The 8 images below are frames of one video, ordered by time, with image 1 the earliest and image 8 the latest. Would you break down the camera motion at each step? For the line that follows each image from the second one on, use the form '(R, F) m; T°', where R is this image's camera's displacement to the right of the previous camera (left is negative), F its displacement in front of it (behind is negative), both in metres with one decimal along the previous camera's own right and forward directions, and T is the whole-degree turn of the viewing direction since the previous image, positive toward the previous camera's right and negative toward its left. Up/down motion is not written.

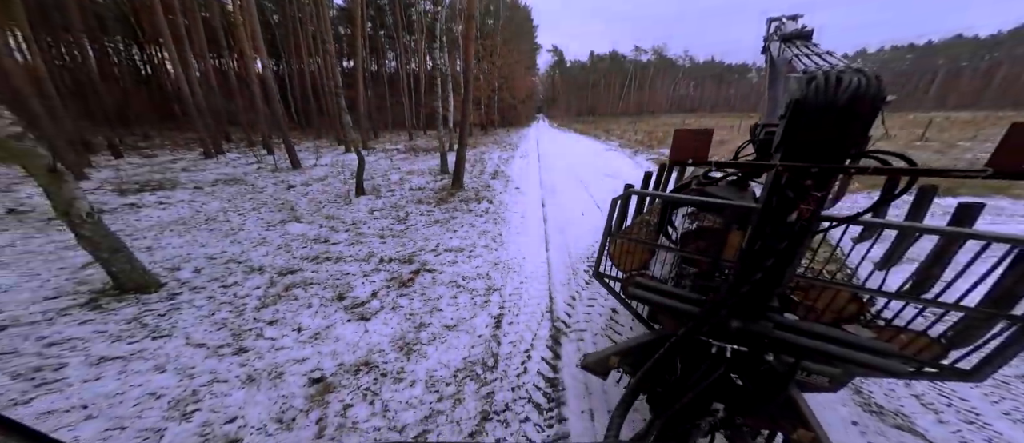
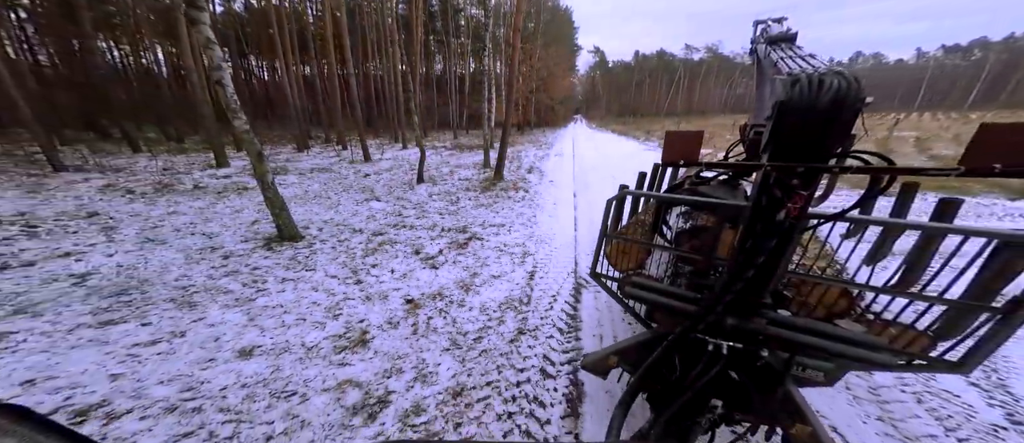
(0.0, -1.2) m; -6°
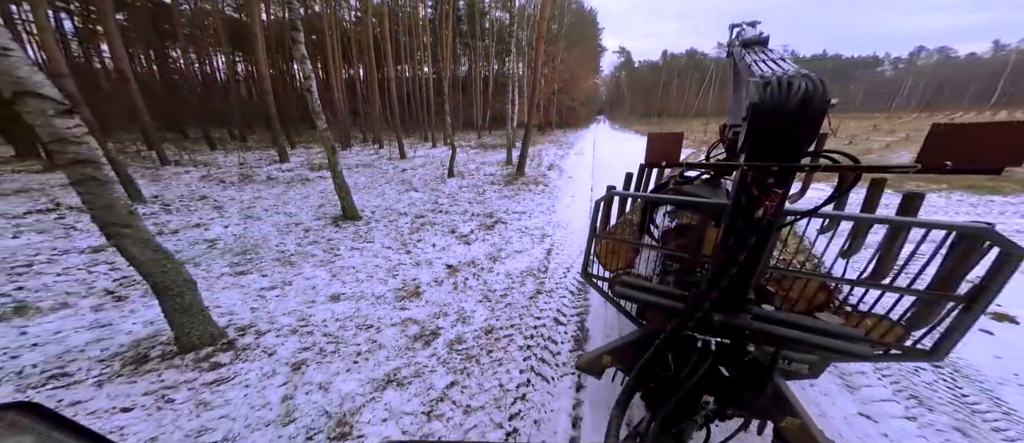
(0.0, -1.0) m; -4°
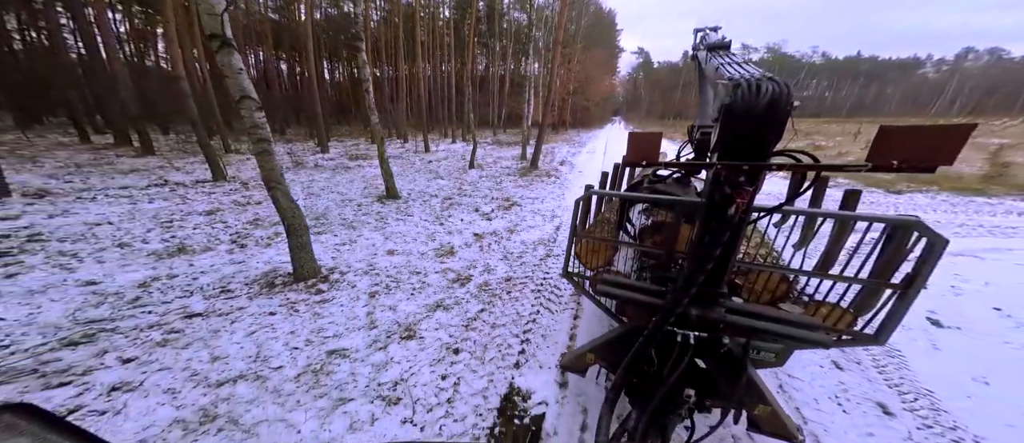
(-0.1, -1.2) m; -2°
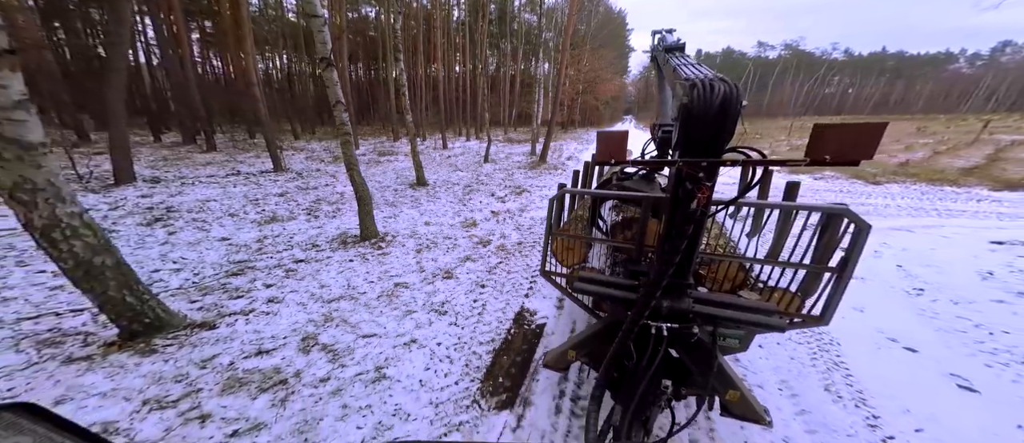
(0.0, -1.4) m; -2°
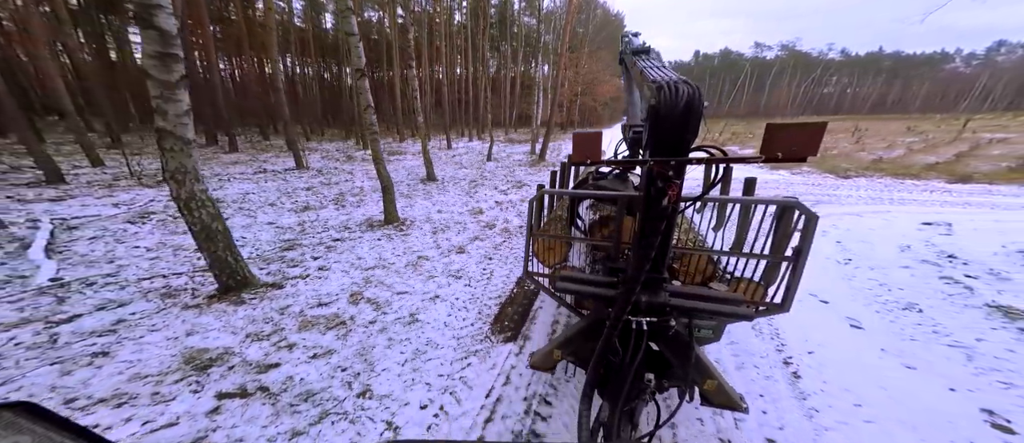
(0.0, -1.0) m; 0°
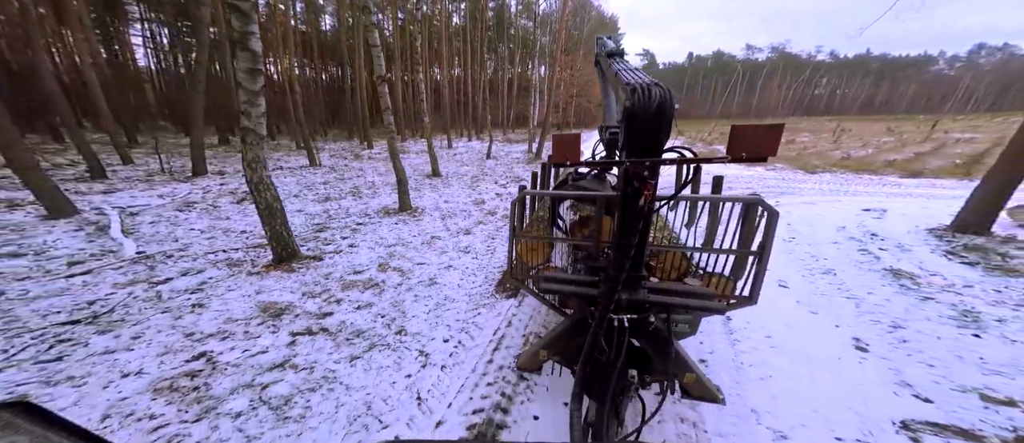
(-0.1, -1.0) m; +1°
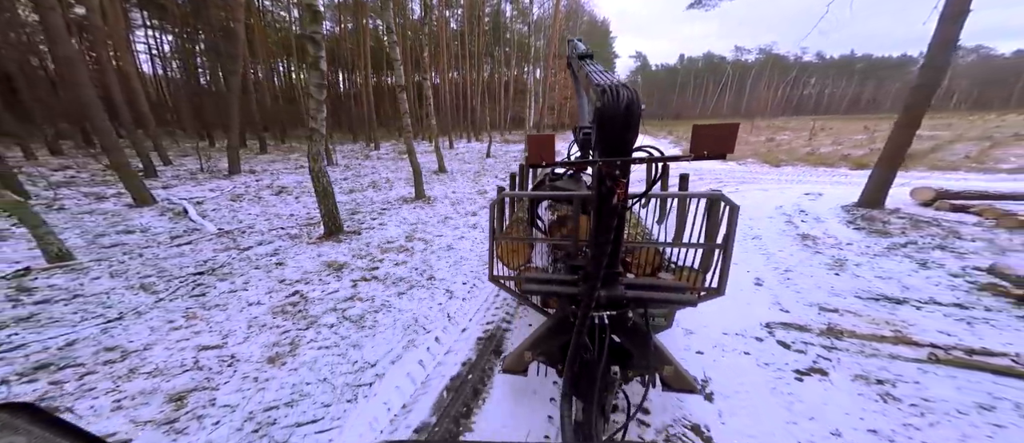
(-0.1, -1.5) m; +1°
